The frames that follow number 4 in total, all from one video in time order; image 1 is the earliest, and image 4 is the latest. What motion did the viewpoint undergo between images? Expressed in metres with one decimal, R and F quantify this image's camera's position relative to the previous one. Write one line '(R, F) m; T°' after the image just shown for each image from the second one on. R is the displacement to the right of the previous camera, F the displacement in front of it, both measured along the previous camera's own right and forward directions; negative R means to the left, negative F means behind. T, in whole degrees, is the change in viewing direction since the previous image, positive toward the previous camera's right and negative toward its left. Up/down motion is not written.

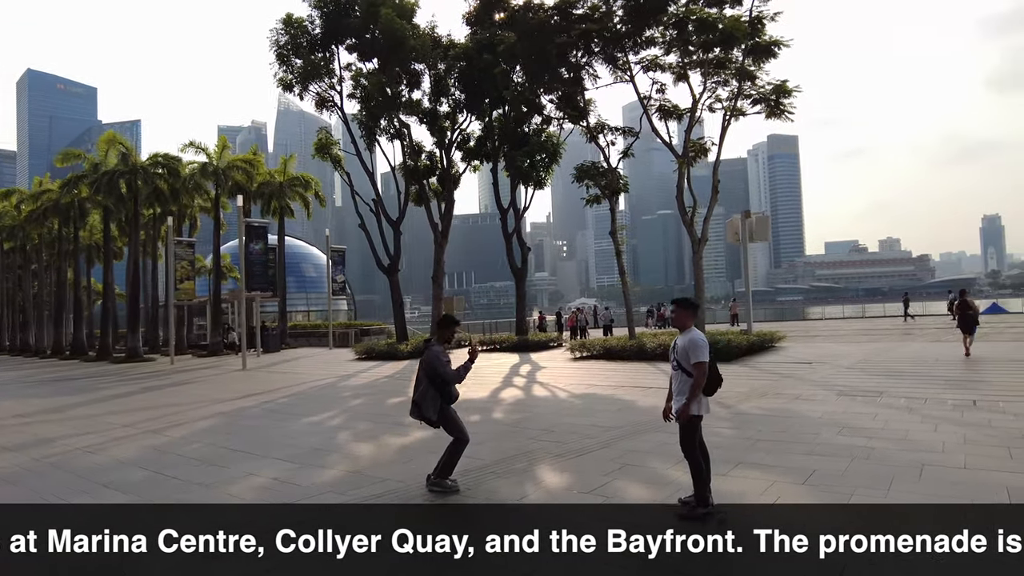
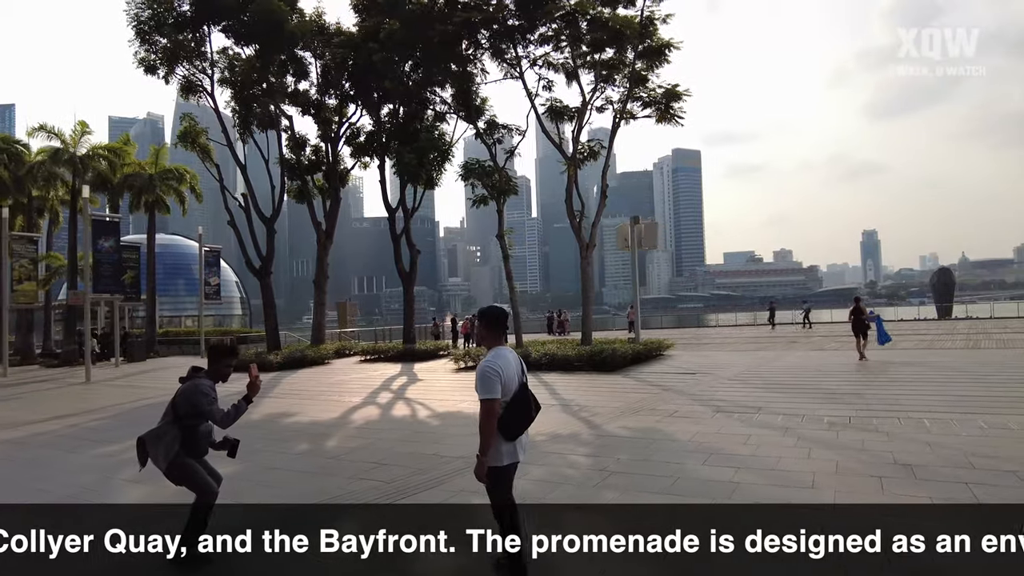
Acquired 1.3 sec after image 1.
(+0.9, +1.1) m; +8°
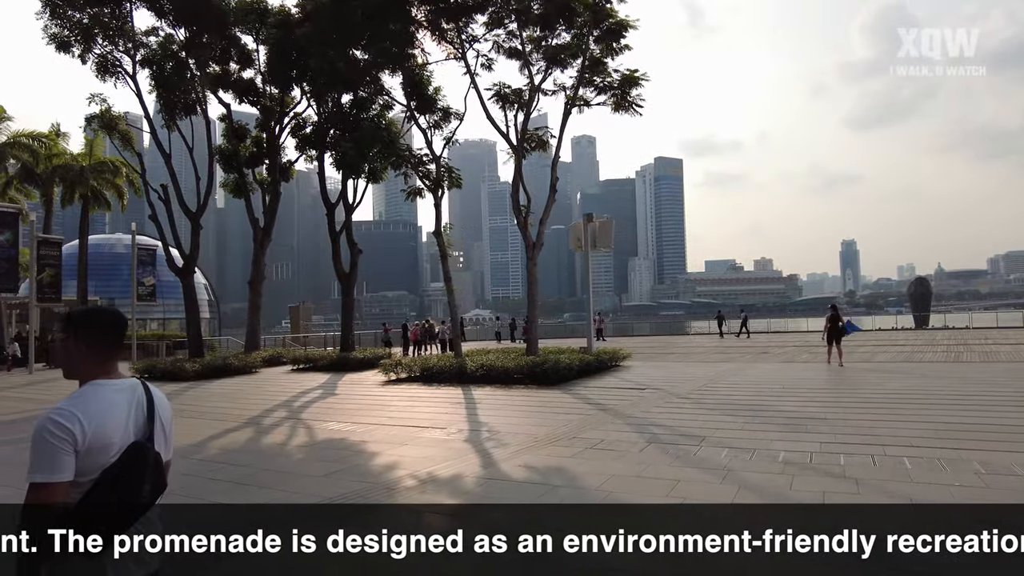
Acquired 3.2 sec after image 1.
(+1.1, +1.7) m; +1°
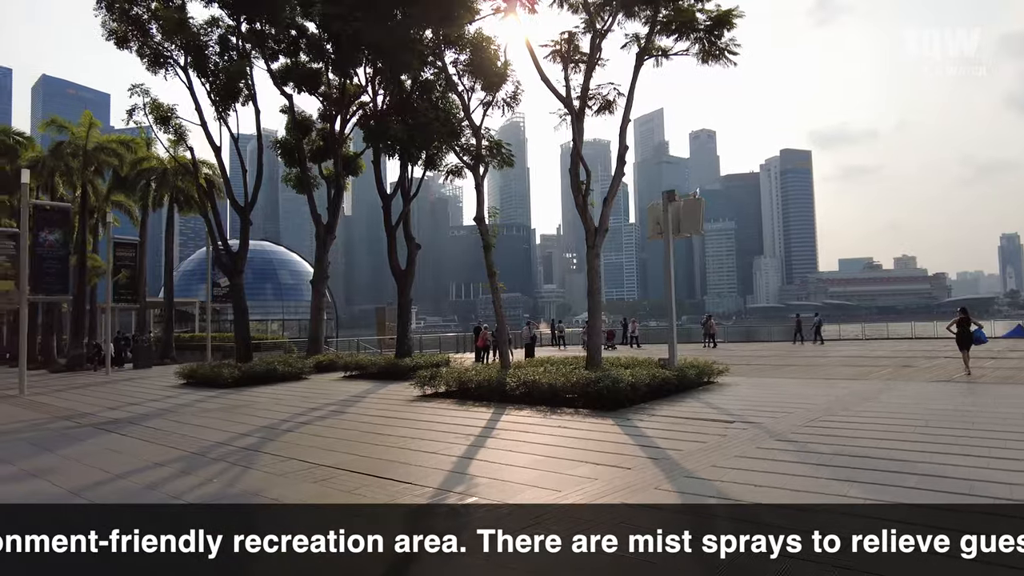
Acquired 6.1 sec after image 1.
(+1.1, +2.9) m; -10°
